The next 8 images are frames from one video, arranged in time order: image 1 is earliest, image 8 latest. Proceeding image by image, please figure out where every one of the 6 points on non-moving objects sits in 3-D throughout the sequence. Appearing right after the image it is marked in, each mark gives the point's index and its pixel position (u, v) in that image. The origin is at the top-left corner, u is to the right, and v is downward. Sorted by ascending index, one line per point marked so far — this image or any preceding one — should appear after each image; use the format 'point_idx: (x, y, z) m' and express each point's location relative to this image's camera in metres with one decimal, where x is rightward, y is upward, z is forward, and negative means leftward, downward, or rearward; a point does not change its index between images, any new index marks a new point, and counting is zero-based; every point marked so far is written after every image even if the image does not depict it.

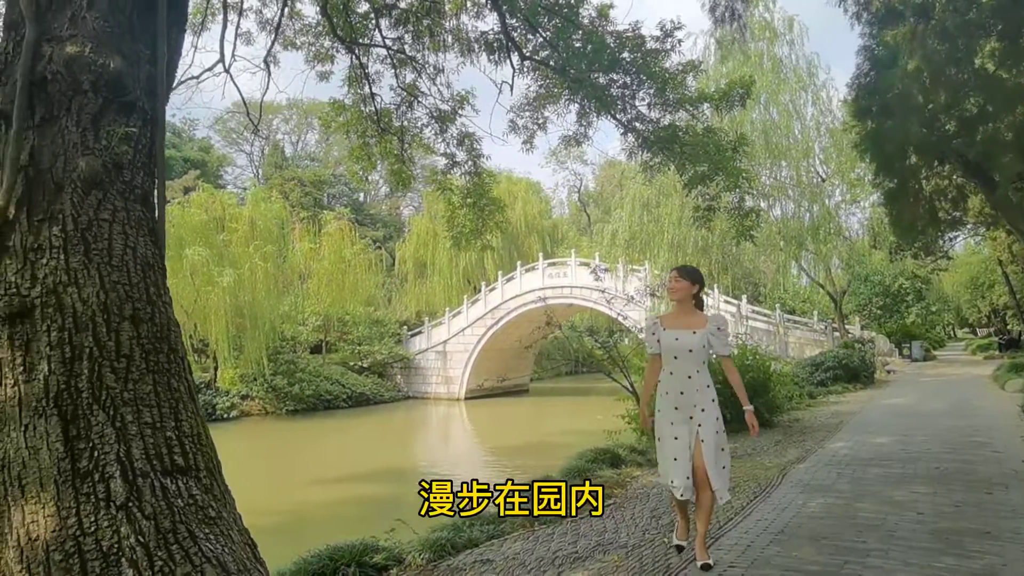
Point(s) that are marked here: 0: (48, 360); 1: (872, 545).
0: (-1.2, -0.2, +1.9) m
1: (+1.6, -1.1, +3.2) m
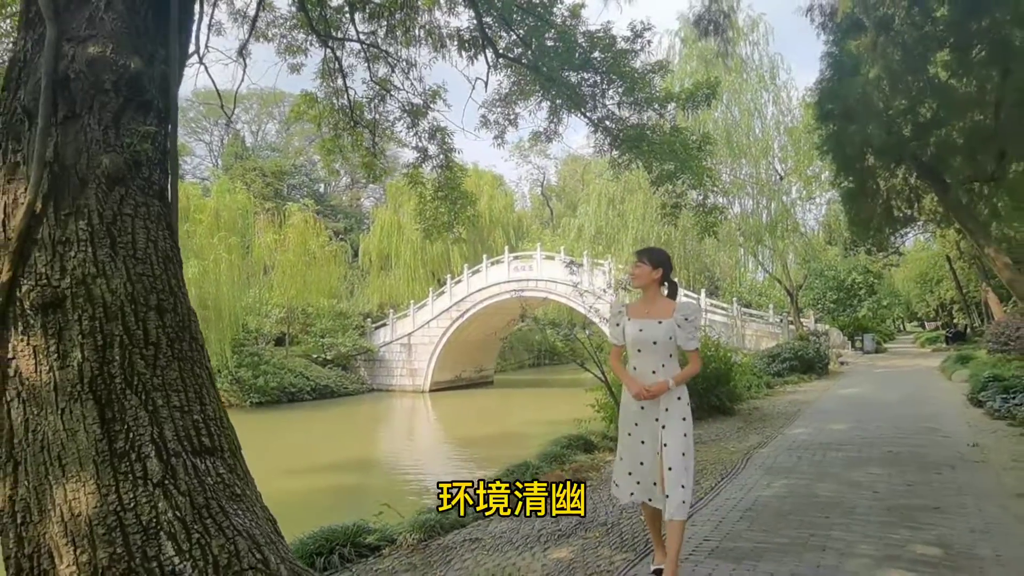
0: (-1.2, -0.2, +2.0) m
1: (+1.5, -1.1, +3.5) m
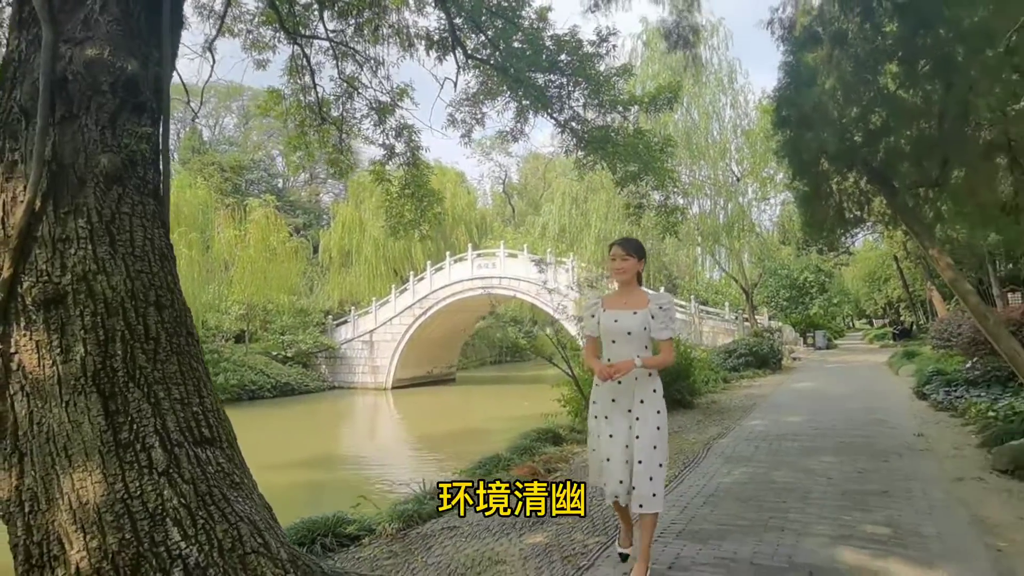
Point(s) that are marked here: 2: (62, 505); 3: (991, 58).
0: (-1.2, -0.2, +2.1) m
1: (+1.4, -1.1, +3.7) m
2: (-1.2, -0.6, +1.9) m
3: (+3.0, +1.4, +4.6) m
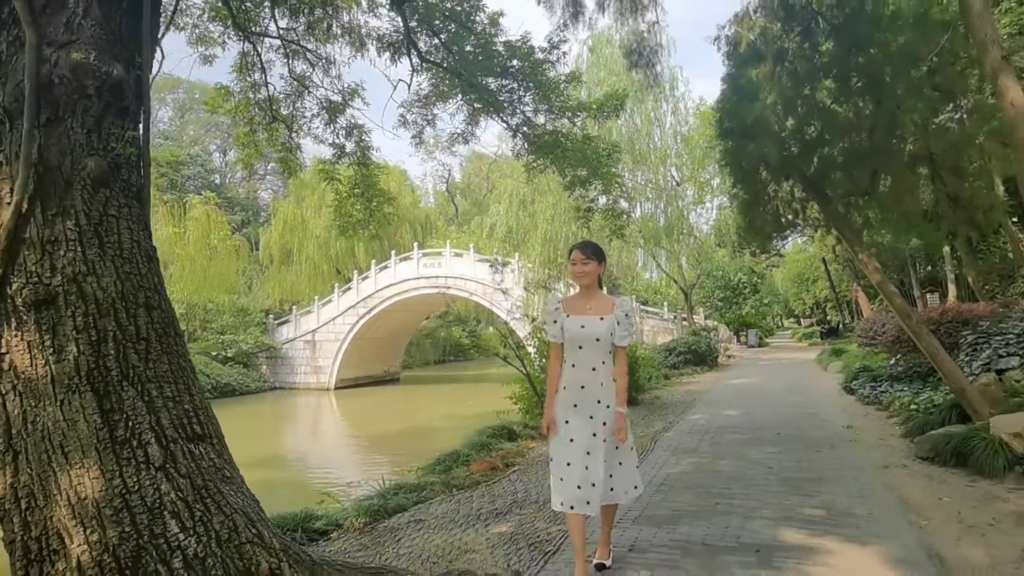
0: (-1.3, -0.2, +2.1) m
1: (+1.2, -1.1, +3.9) m
2: (-1.2, -0.6, +2.0) m
3: (+2.8, +1.4, +5.0) m
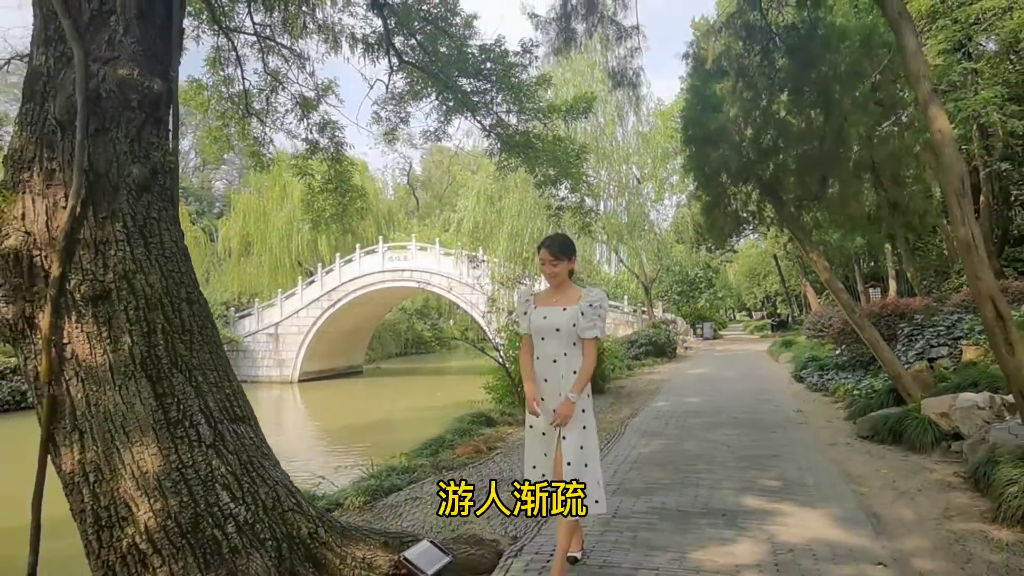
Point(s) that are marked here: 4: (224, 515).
0: (-1.3, -0.1, +2.4) m
1: (+1.1, -1.1, +4.4) m
2: (-1.2, -0.6, +2.3) m
3: (+2.6, +1.5, +5.5) m
4: (-0.9, -0.7, +2.3) m
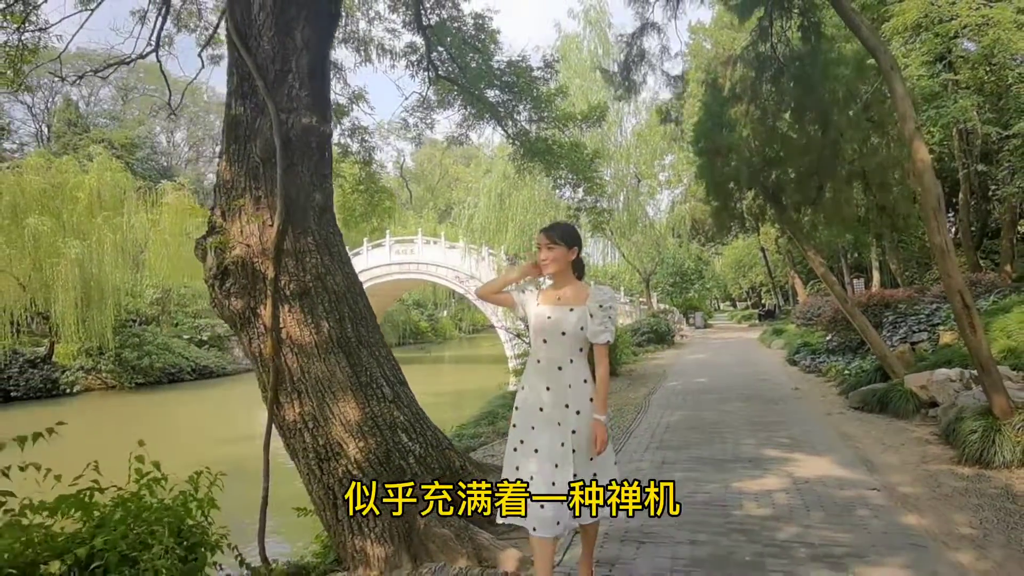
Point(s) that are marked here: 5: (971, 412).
0: (-0.8, -0.1, +3.2) m
1: (+1.5, -1.0, +5.3) m
2: (-0.8, -0.6, +3.1) m
3: (+3.0, +1.5, +6.4) m
4: (-0.5, -0.7, +3.2) m
5: (+2.8, -0.7, +4.4) m
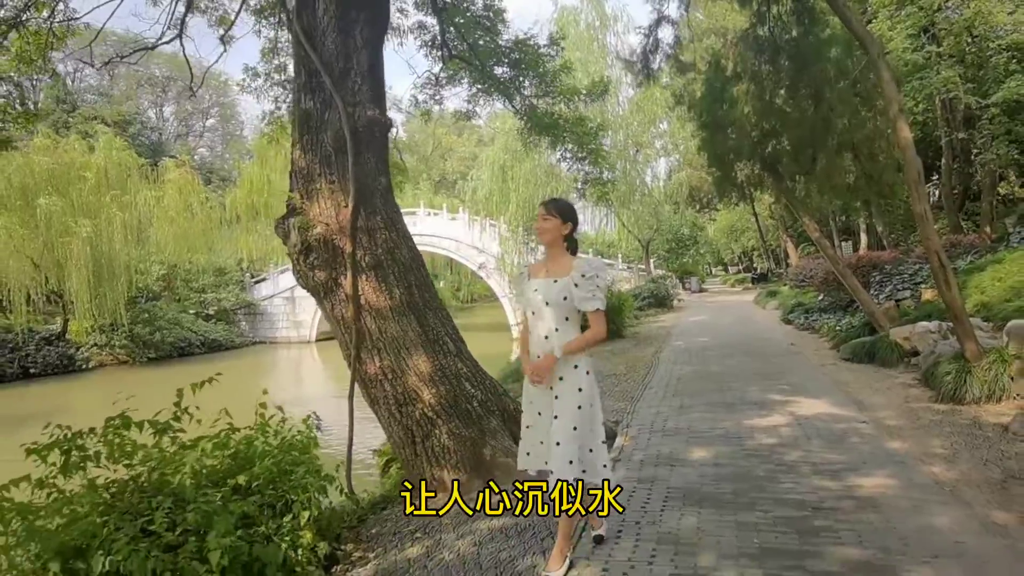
0: (-0.6, 0.0, +3.8) m
1: (+1.7, -0.7, +5.9) m
2: (-0.5, -0.4, +3.7) m
3: (+3.1, +1.9, +6.9) m
4: (-0.2, -0.6, +3.7) m
5: (+3.0, -0.5, +5.0) m
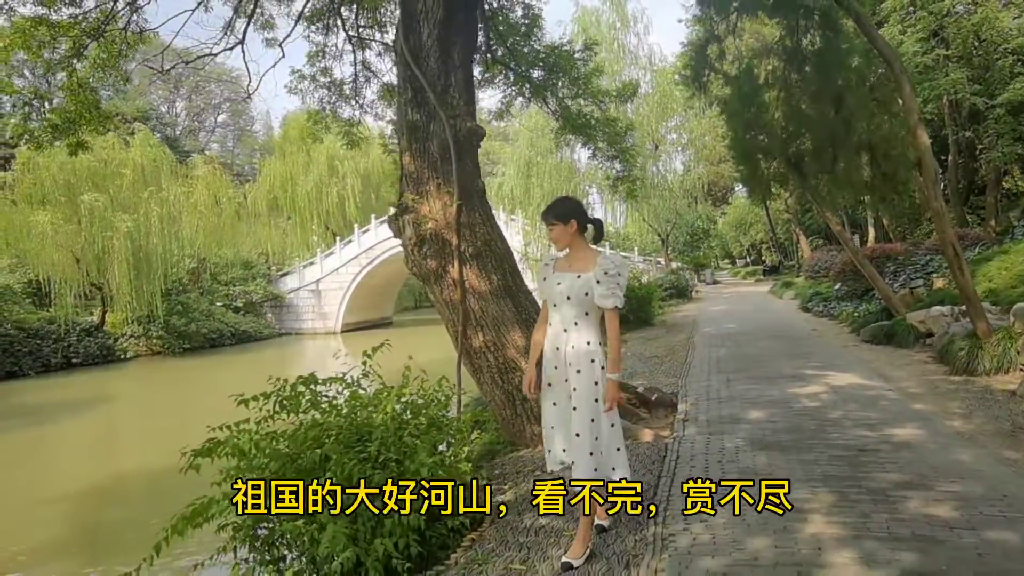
0: (-0.1, +0.1, +4.4) m
1: (+2.2, -0.6, +6.5) m
2: (0.0, -0.3, +4.3) m
3: (+3.6, +2.0, +7.6) m
4: (+0.3, -0.5, +4.4) m
5: (+3.5, -0.4, +5.7) m
